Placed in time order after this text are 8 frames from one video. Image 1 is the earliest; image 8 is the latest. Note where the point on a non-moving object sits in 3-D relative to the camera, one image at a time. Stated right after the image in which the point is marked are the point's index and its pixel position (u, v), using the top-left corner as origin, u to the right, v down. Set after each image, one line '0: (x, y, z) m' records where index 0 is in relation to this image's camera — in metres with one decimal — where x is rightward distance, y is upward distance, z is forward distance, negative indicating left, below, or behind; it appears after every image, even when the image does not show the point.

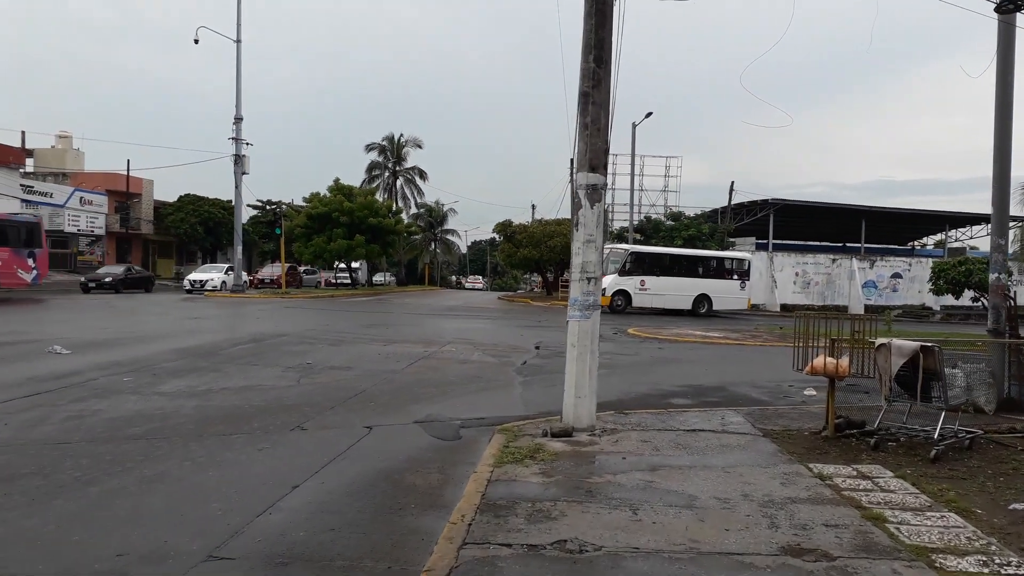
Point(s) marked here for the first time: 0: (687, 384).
0: (+2.4, -1.3, +10.5) m
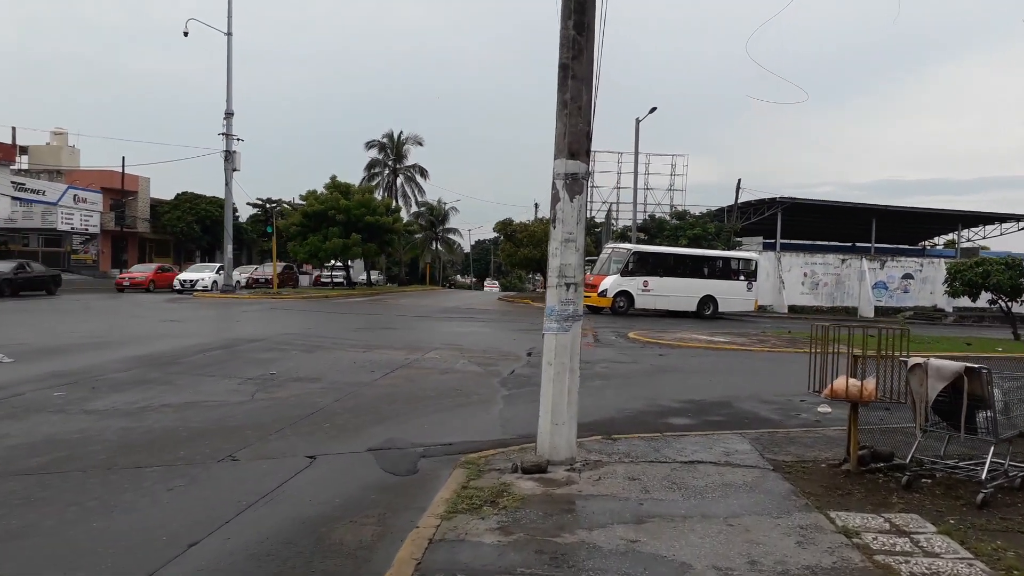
0: (+2.1, -1.4, +9.5) m
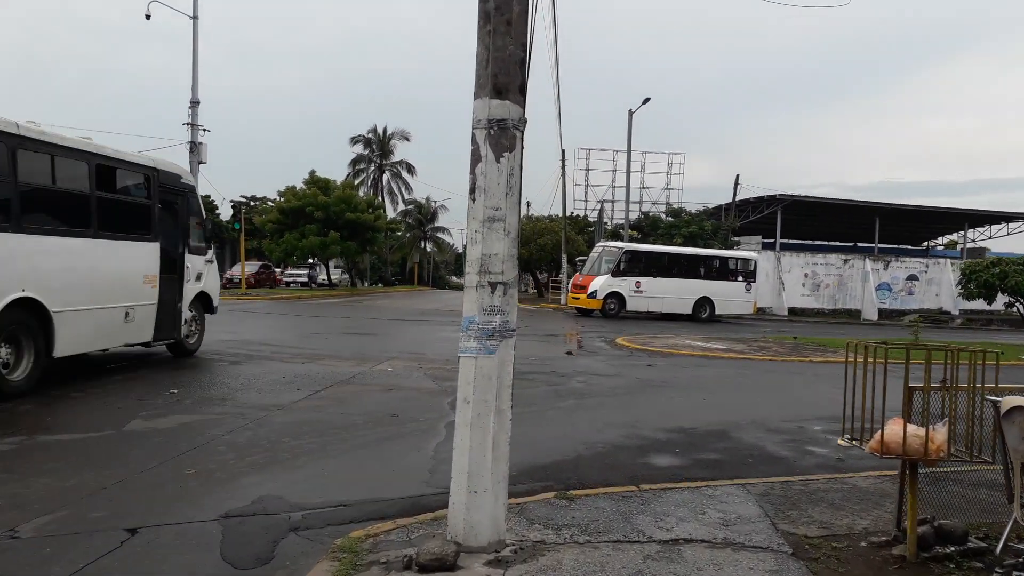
0: (+1.6, -1.4, +7.7) m
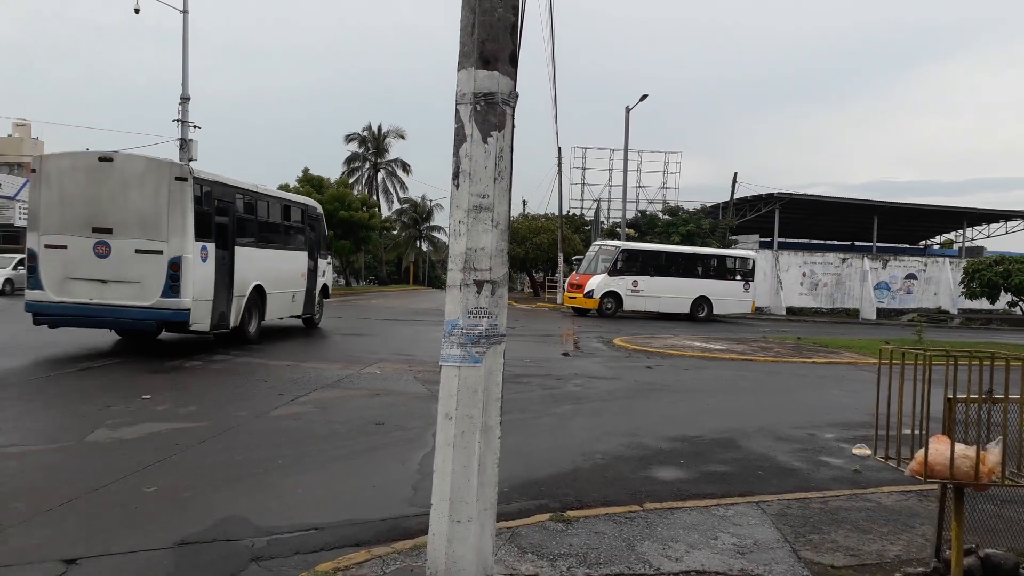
0: (+1.6, -1.4, +7.2) m
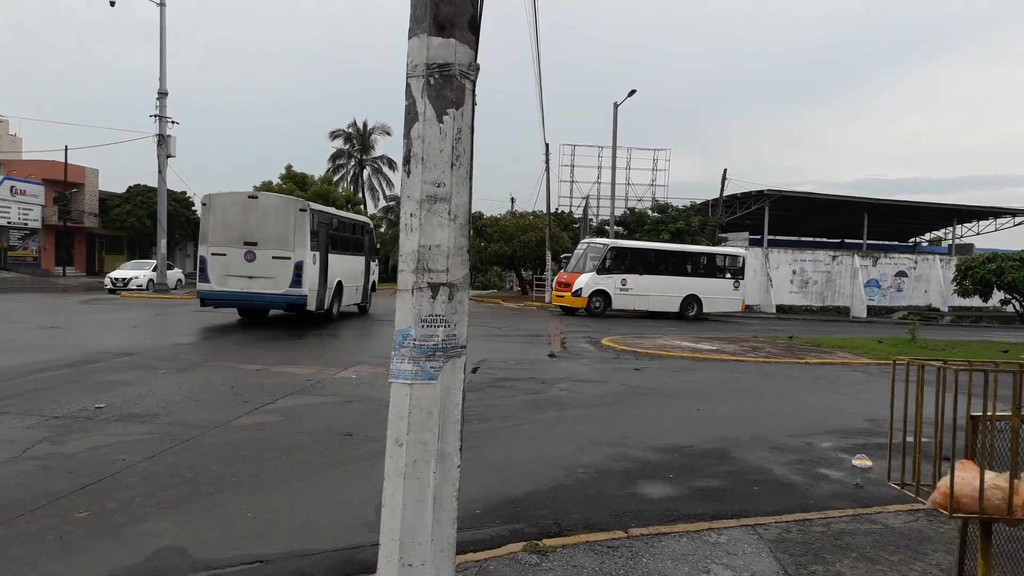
0: (+1.4, -1.4, +6.7) m
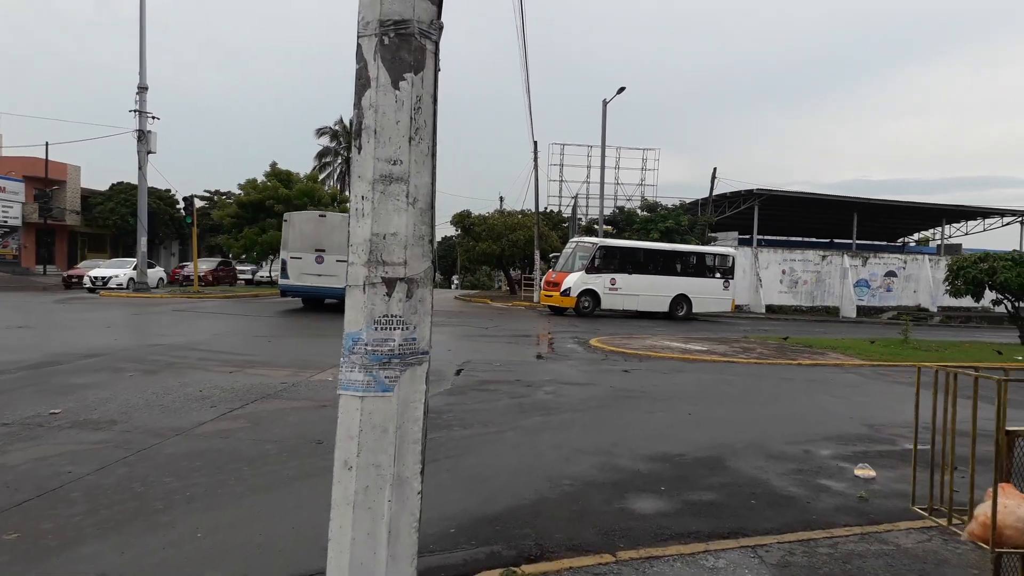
0: (+1.2, -1.4, +6.4) m
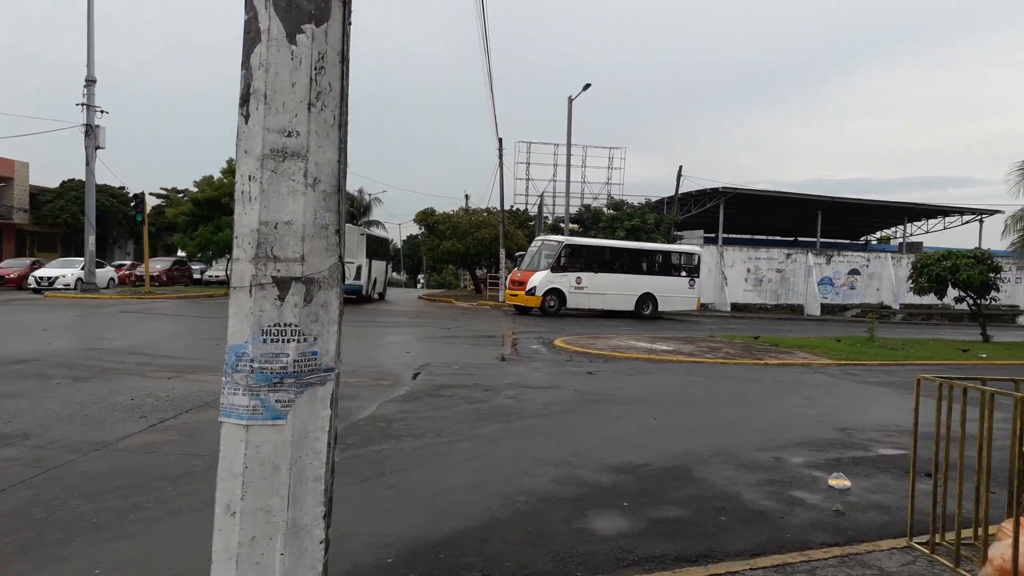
0: (+0.9, -1.3, +5.9) m
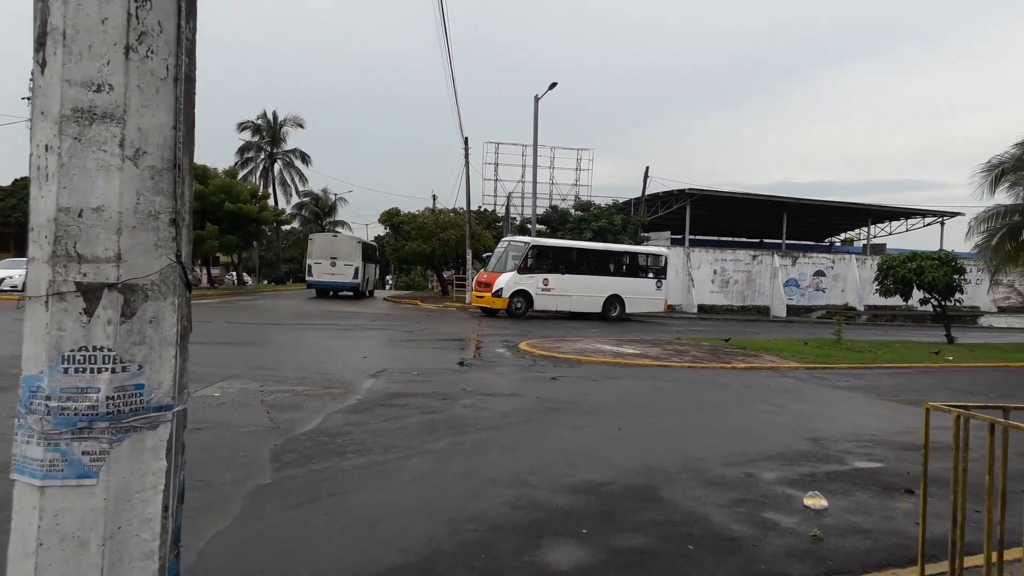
0: (+0.5, -1.4, +5.5) m
